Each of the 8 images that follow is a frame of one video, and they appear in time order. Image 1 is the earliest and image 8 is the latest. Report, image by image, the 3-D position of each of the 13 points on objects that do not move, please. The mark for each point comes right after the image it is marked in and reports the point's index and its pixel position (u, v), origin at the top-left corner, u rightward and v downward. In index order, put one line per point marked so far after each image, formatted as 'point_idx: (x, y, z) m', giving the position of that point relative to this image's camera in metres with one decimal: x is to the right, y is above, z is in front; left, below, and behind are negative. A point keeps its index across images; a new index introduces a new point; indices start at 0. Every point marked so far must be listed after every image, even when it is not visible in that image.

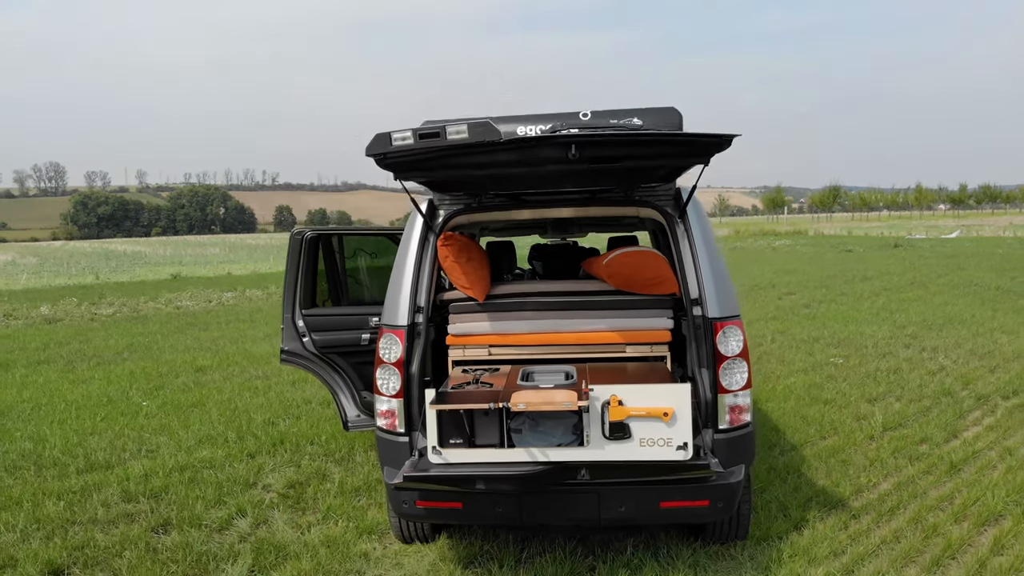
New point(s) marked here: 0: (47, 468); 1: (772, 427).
0: (-2.8, -1.1, +5.0) m
1: (+1.7, -0.9, +5.4) m
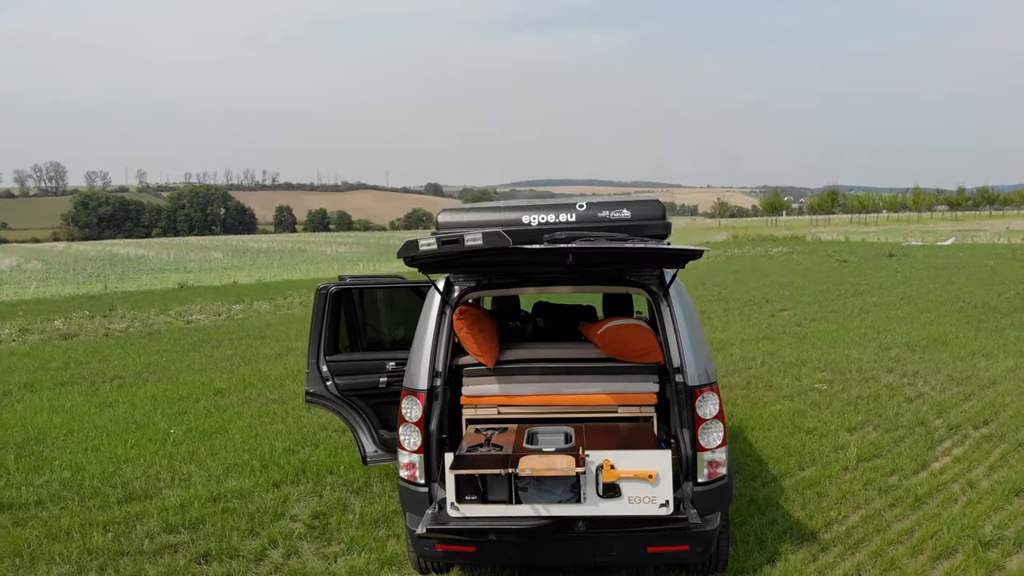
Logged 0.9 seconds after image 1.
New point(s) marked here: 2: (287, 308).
0: (-2.8, -1.4, +5.4) m
1: (+1.8, -1.2, +5.9) m
2: (-5.1, -0.4, +18.1) m
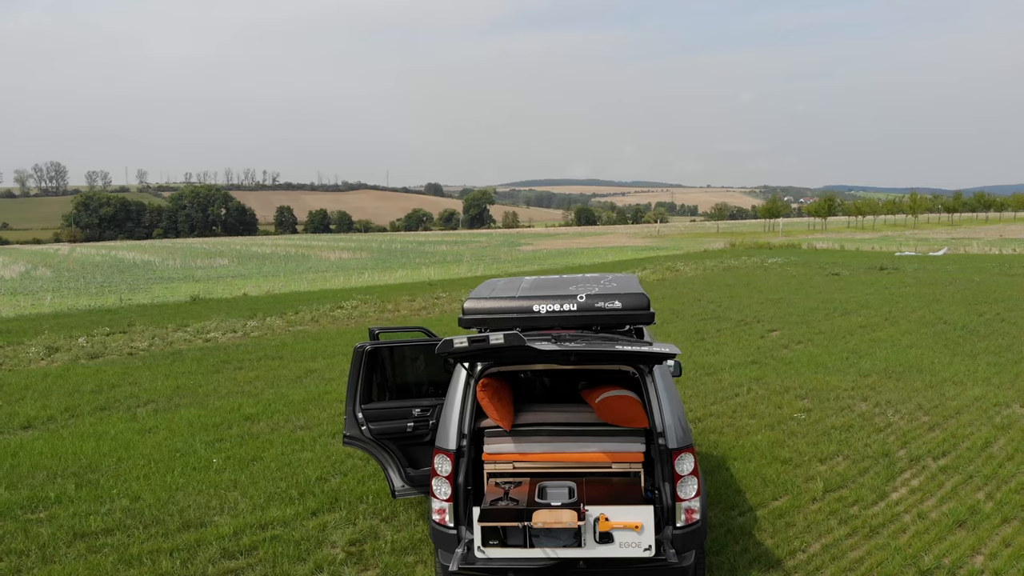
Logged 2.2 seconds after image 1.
0: (-2.7, -1.8, +6.2) m
1: (+1.8, -1.6, +6.6) m
2: (-5.0, -0.8, +18.9) m
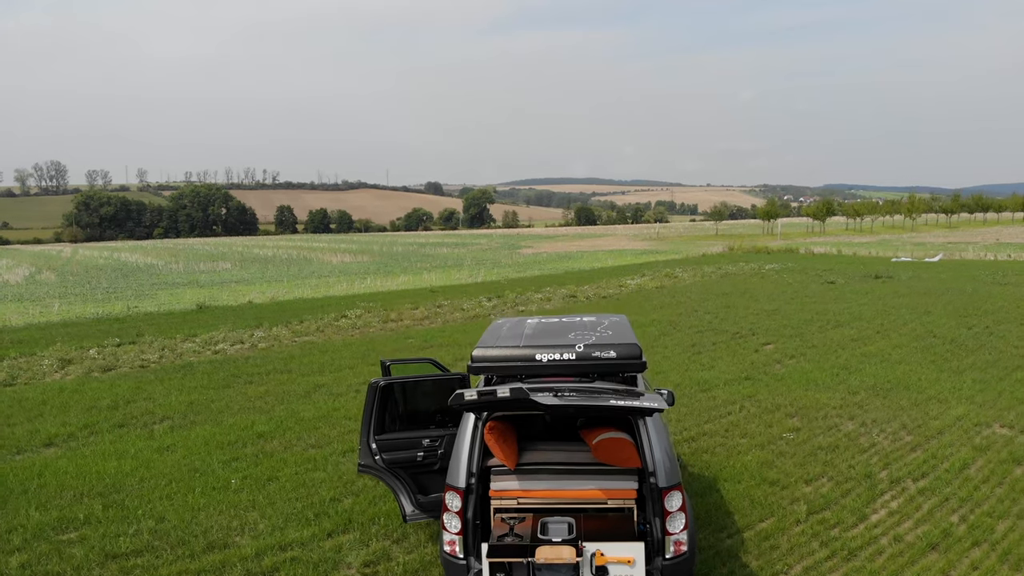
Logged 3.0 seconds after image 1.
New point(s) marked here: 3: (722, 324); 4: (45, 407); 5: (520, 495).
0: (-2.7, -2.1, +6.6) m
1: (+1.9, -1.9, +7.0) m
2: (-5.0, -1.1, +19.3) m
3: (+4.6, -0.8, +17.8) m
4: (-7.0, -1.8, +12.1) m
5: (0.0, -1.2, +4.6) m
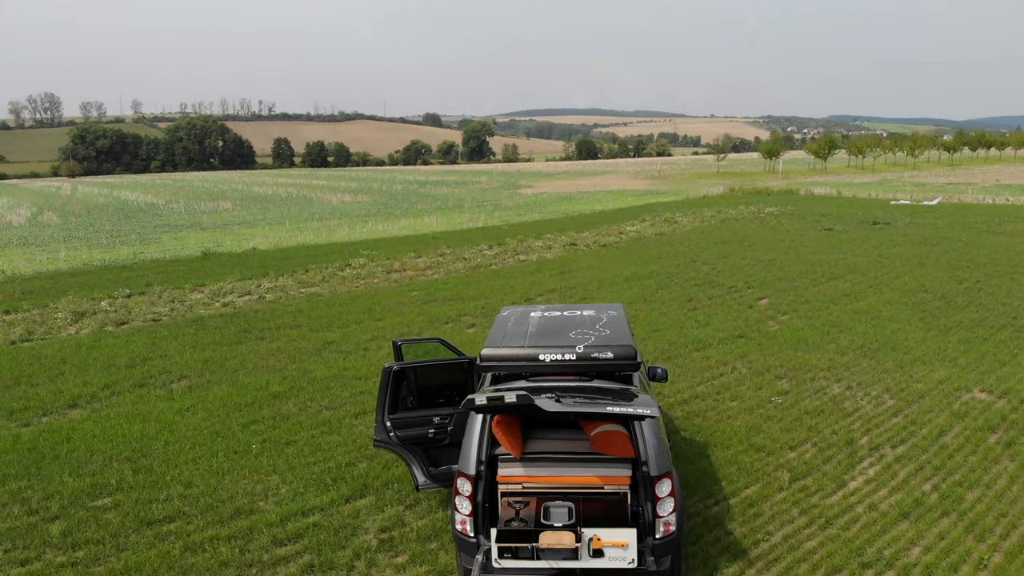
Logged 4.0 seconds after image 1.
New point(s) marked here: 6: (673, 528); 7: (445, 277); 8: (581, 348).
0: (-2.7, -2.0, +7.1) m
1: (+1.9, -1.8, +7.6) m
2: (-4.9, +0.1, +19.7) m
3: (+4.6, +0.2, +18.2) m
4: (-7.0, -1.2, +12.6) m
5: (+0.1, -1.2, +5.1) m
6: (+1.0, -1.5, +5.0) m
7: (-1.6, +0.2, +19.5) m
8: (+0.4, -0.4, +5.1) m
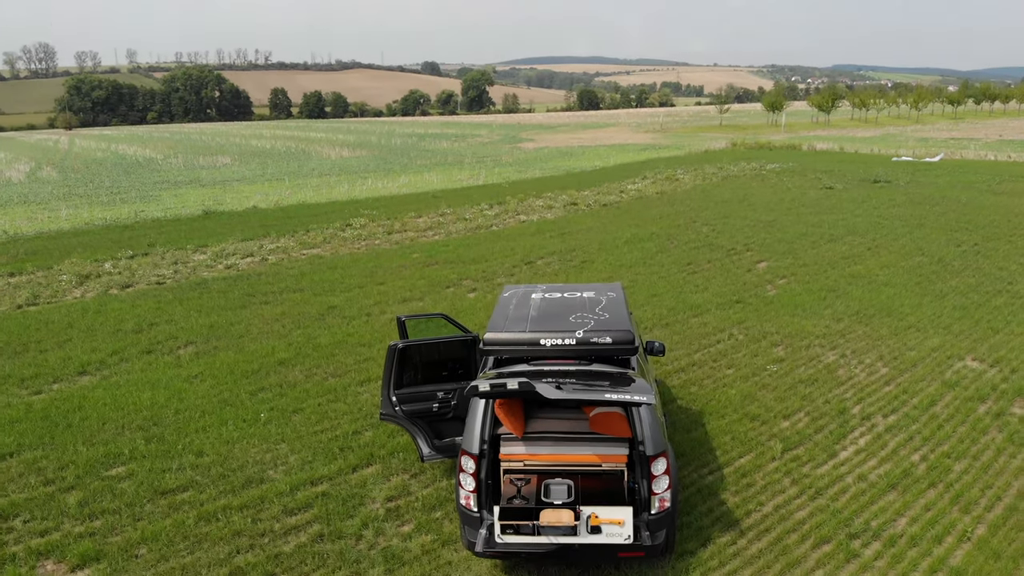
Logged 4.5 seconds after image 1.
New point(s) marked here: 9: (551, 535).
0: (-2.7, -1.8, +7.4) m
1: (+1.9, -1.5, +7.8) m
2: (-4.9, +1.0, +19.9) m
3: (+4.7, +1.1, +18.3) m
4: (-6.9, -0.7, +12.8) m
5: (+0.1, -1.1, +5.3) m
6: (+1.0, -1.4, +5.3) m
7: (-1.6, +1.2, +19.6) m
8: (+0.5, -0.3, +5.3) m
9: (+0.2, -1.5, +5.0) m
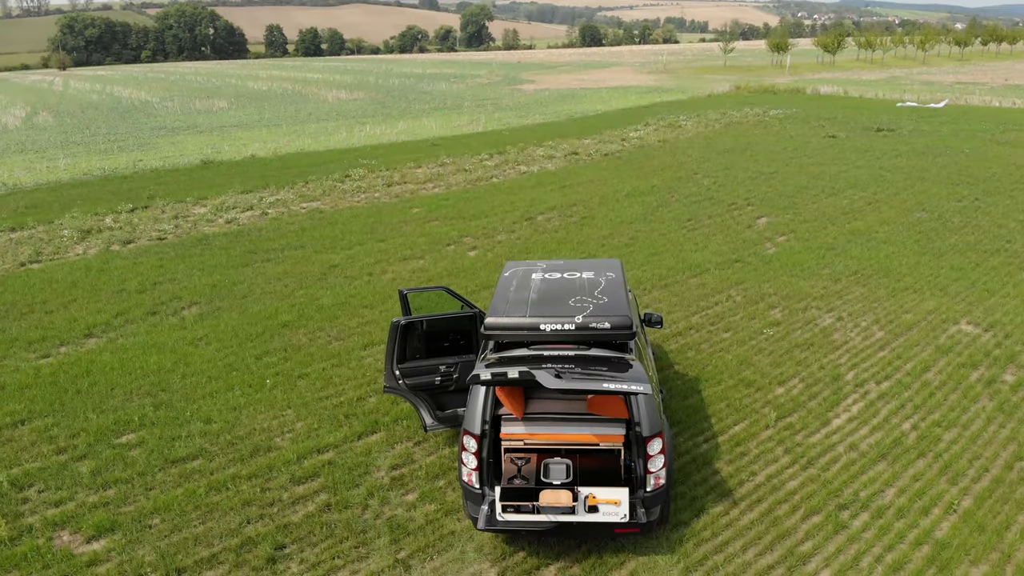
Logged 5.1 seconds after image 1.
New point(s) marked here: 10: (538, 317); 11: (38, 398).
0: (-2.7, -1.5, +7.6) m
1: (+1.9, -1.2, +8.0) m
2: (-4.9, +2.2, +19.8) m
3: (+4.7, +2.2, +18.3) m
4: (-6.9, 0.0, +12.9) m
5: (+0.1, -1.0, +5.5) m
6: (+1.0, -1.3, +5.4) m
7: (-1.6, +2.3, +19.6) m
8: (+0.5, -0.2, +5.4) m
9: (+0.2, -1.4, +5.1) m
10: (+0.2, -0.2, +5.4) m
11: (-5.1, -1.2, +8.7) m
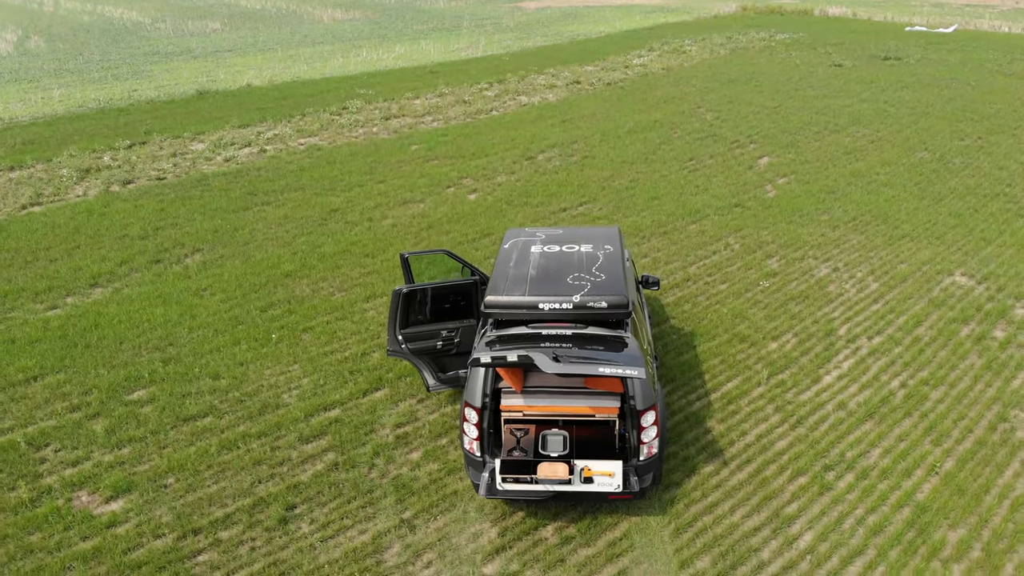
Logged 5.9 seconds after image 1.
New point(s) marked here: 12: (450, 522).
0: (-2.7, -1.1, +7.8) m
1: (+1.9, -0.8, +8.2) m
2: (-4.9, +3.7, +19.7) m
3: (+4.7, +3.6, +18.1) m
4: (-6.9, +0.8, +13.0) m
5: (+0.1, -0.9, +5.7) m
6: (+1.0, -1.2, +5.7) m
7: (-1.6, +3.9, +19.4) m
8: (+0.4, 0.0, +5.5) m
9: (+0.2, -1.3, +5.4) m
10: (+0.2, 0.0, +5.5) m
11: (-5.1, -0.7, +8.9) m
12: (-0.5, -1.8, +6.2) m
